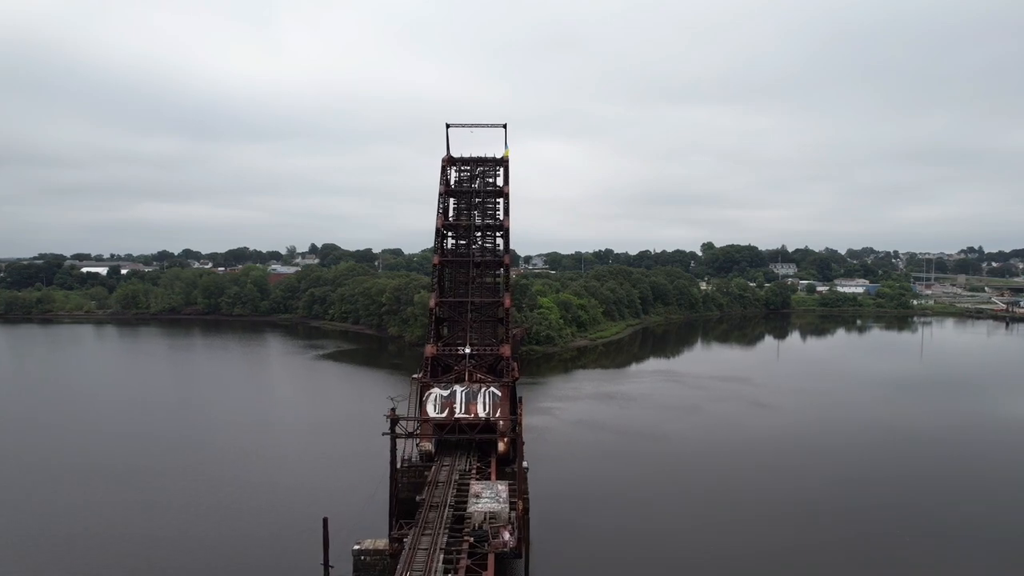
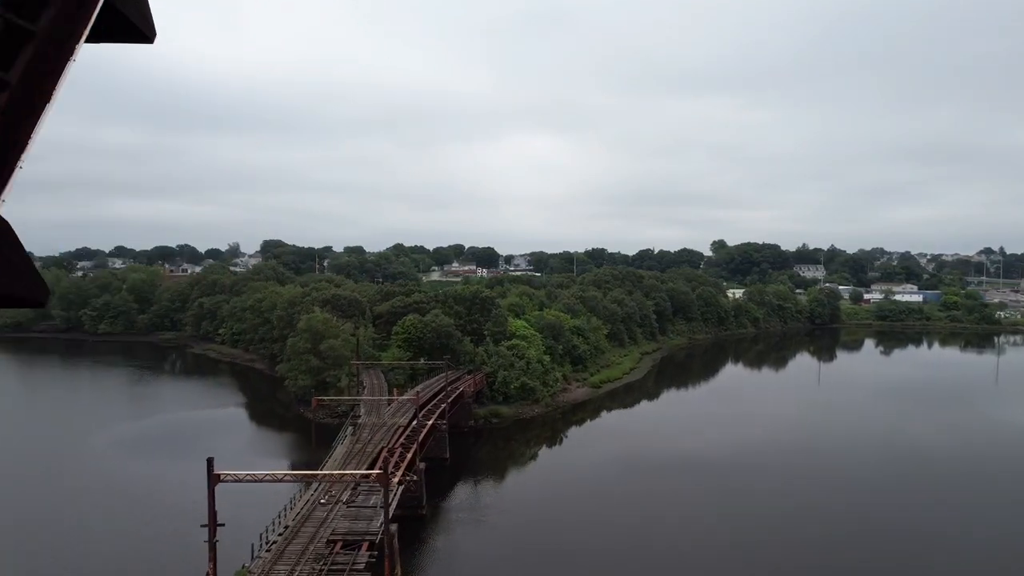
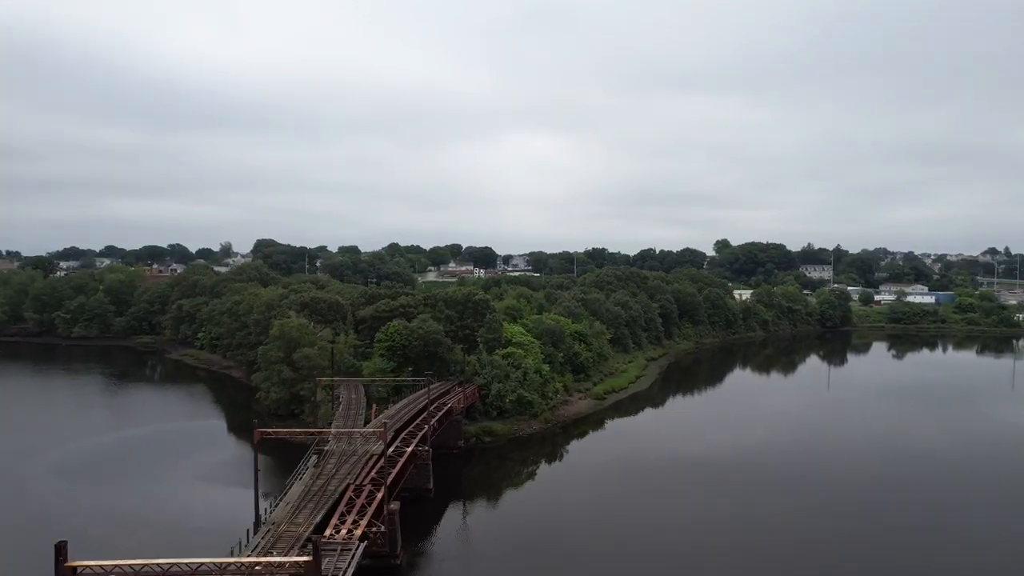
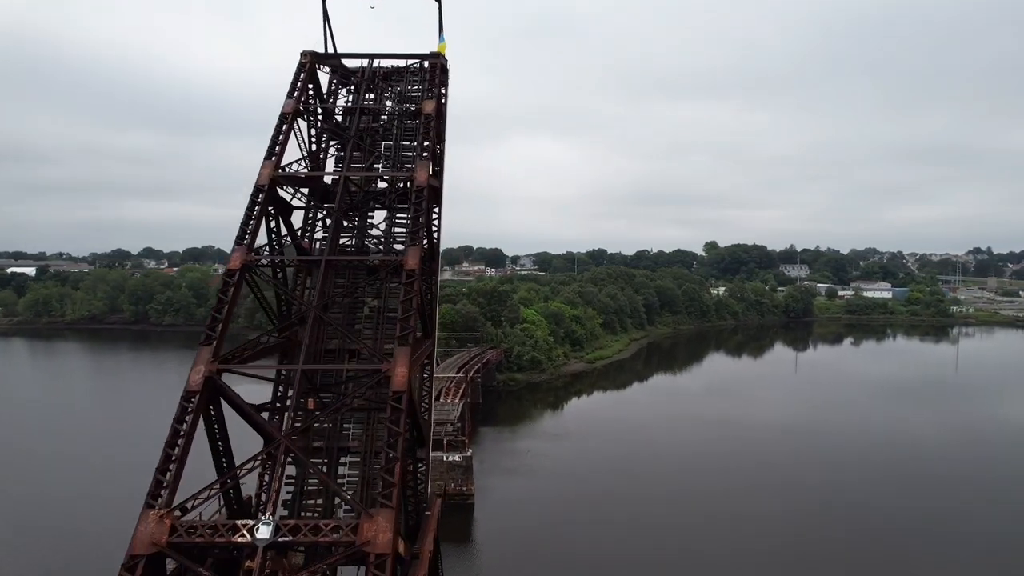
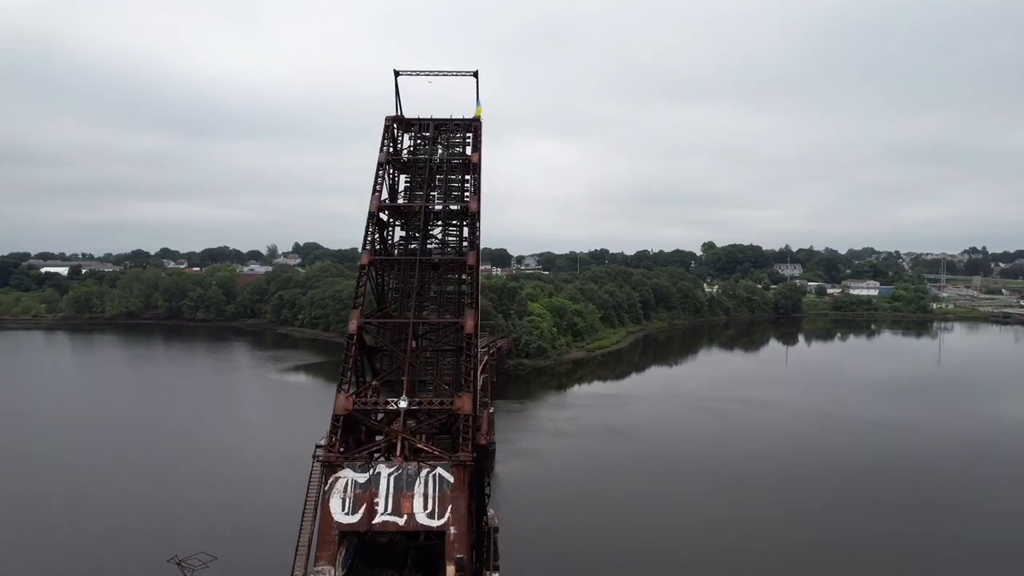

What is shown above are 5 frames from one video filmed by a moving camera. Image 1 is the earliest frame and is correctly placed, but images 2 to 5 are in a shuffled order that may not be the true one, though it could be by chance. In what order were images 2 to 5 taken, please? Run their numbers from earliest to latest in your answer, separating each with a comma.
5, 4, 2, 3
